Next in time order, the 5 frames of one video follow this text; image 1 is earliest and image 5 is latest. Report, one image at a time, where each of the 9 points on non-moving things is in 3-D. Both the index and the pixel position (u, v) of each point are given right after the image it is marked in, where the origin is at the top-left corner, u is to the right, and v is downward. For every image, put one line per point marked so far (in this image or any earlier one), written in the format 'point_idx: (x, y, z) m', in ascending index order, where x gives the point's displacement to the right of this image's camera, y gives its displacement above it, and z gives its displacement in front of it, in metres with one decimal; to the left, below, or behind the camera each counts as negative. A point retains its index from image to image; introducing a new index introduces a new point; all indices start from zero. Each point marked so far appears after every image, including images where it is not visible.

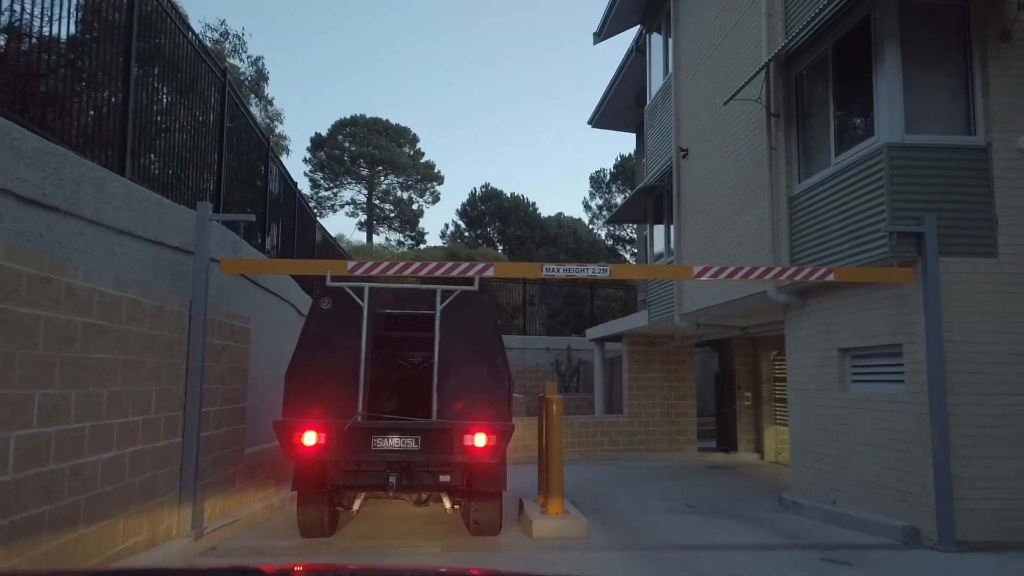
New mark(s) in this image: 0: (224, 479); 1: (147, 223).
0: (-2.8, -1.9, +7.9) m
1: (-2.9, +0.5, +6.5) m
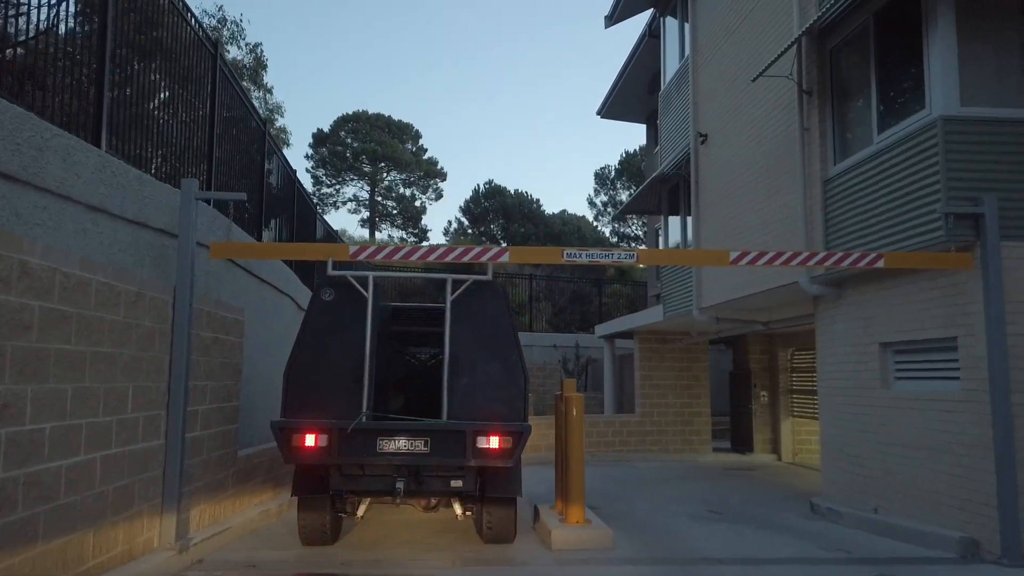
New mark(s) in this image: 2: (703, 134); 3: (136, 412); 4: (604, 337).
0: (-2.7, -1.8, +7.3) m
1: (-2.8, +0.6, +5.8) m
2: (+3.0, +2.4, +12.7) m
3: (-2.5, -0.8, +5.5) m
4: (+2.2, -1.2, +19.7) m
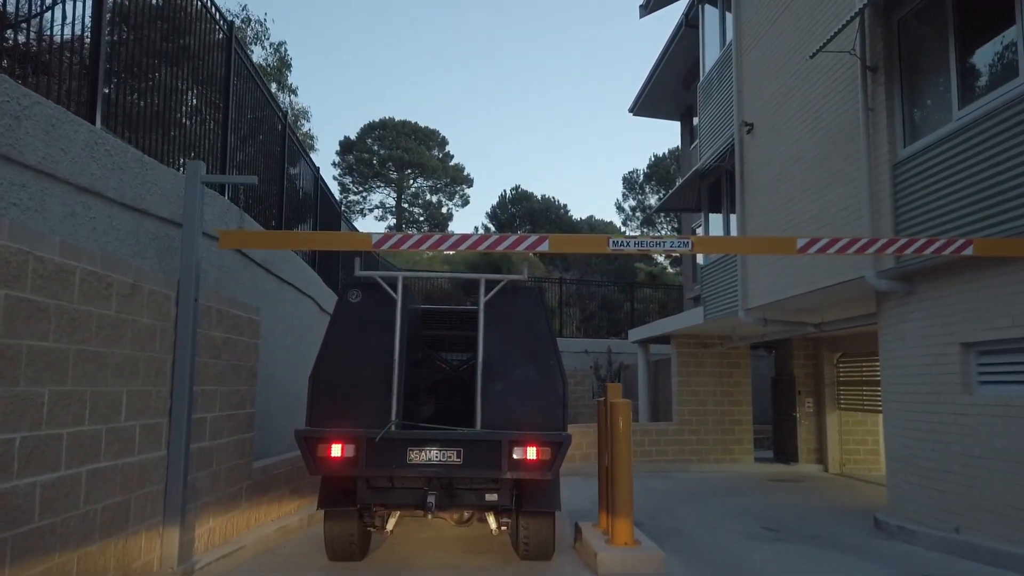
0: (-2.3, -1.7, +6.7) m
1: (-2.5, +0.7, +5.2) m
2: (+3.5, +2.4, +12.0) m
3: (-2.3, -0.8, +4.9) m
4: (+2.9, -1.2, +18.9) m
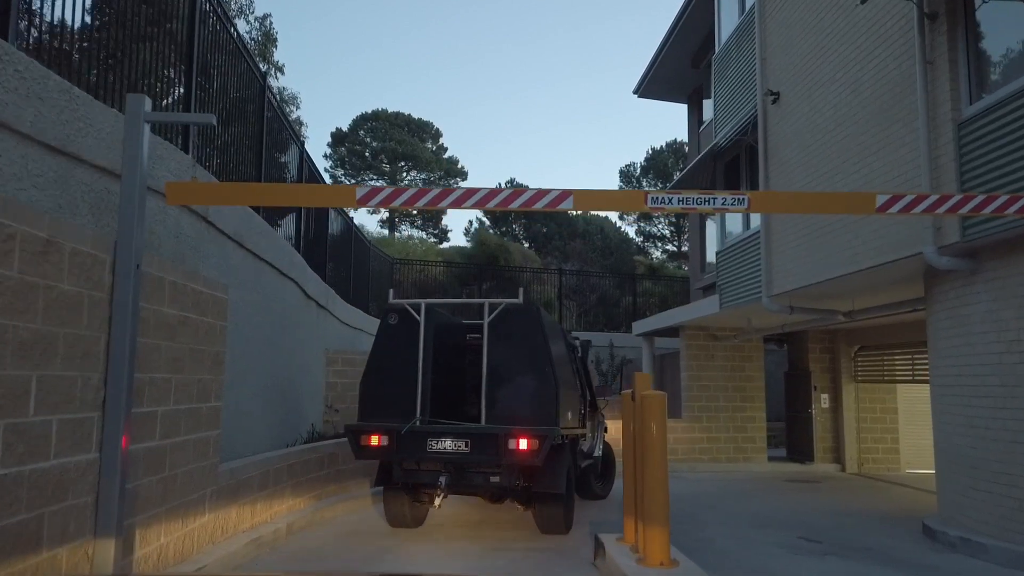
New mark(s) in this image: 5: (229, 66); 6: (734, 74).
0: (-2.3, -1.5, +5.6) m
1: (-2.4, +0.9, +4.1) m
2: (+3.5, +2.6, +10.9) m
3: (-2.2, -0.6, +3.8) m
4: (+2.9, -1.0, +17.8) m
5: (-3.0, +2.4, +8.6) m
6: (+3.5, +3.4, +13.0) m
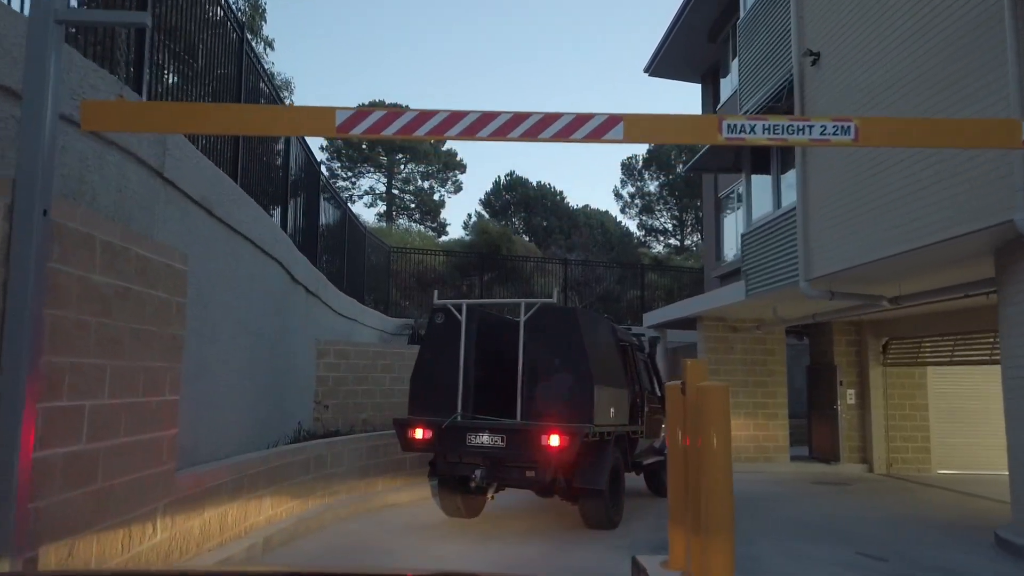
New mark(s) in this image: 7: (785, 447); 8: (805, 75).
0: (-2.1, -1.3, +4.5) m
1: (-2.2, +1.1, +3.0) m
2: (+3.6, +2.8, +9.8) m
3: (-2.0, -0.4, +2.7) m
4: (+3.0, -0.8, +16.8) m
5: (-2.9, +2.6, +7.4) m
6: (+3.7, +3.6, +11.9) m
7: (+4.9, -2.8, +14.4) m
8: (+3.6, +2.6, +10.0) m
